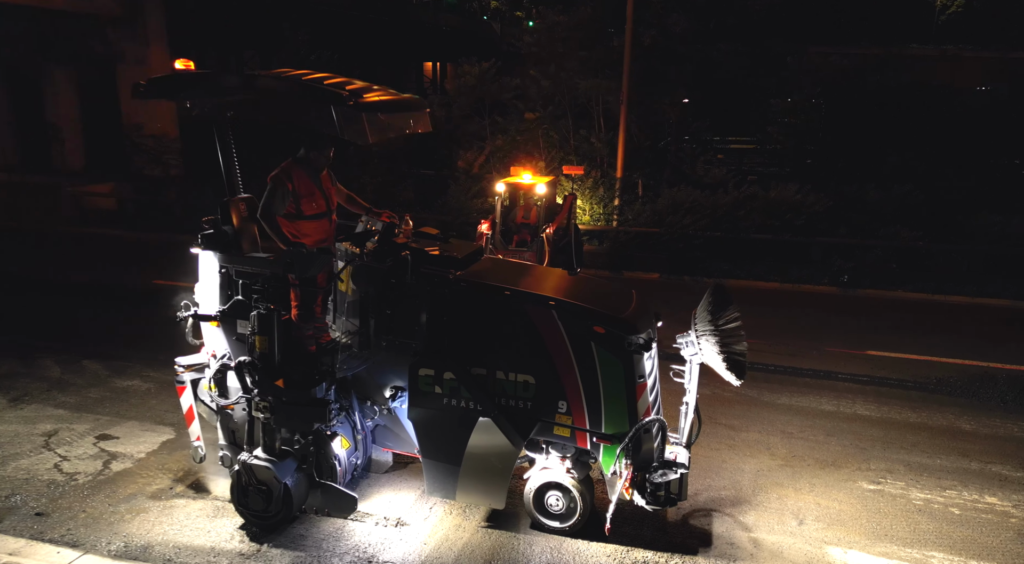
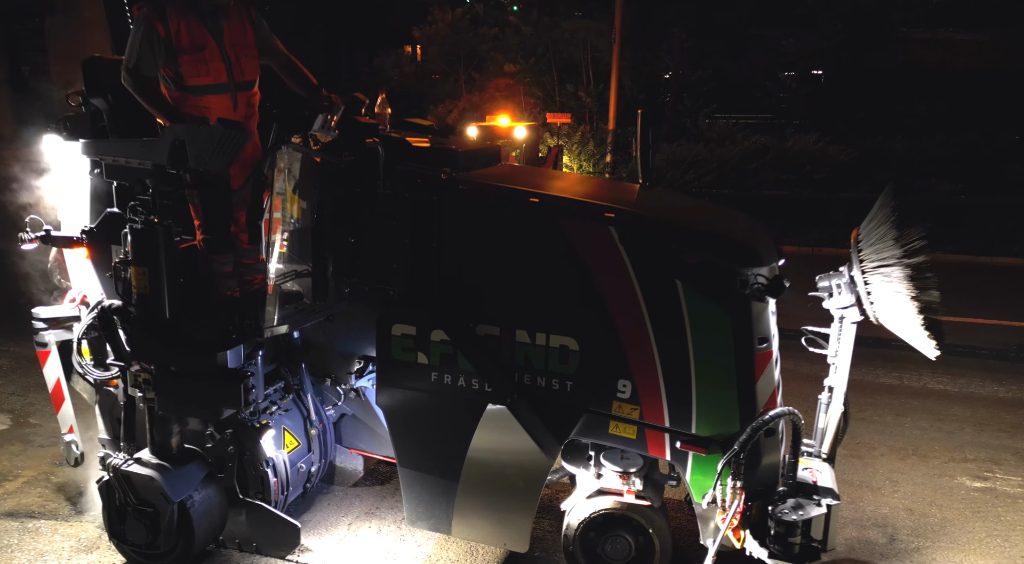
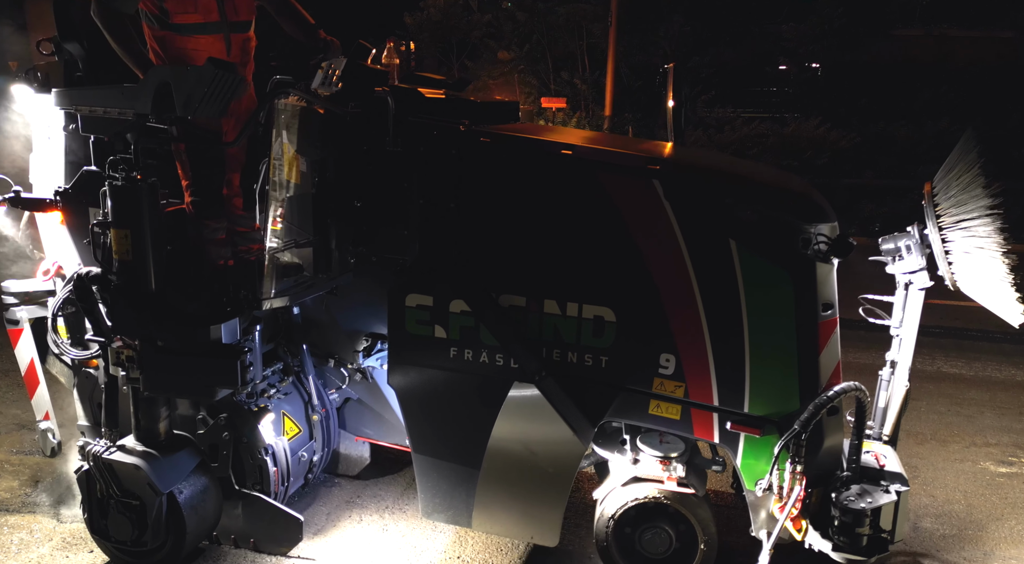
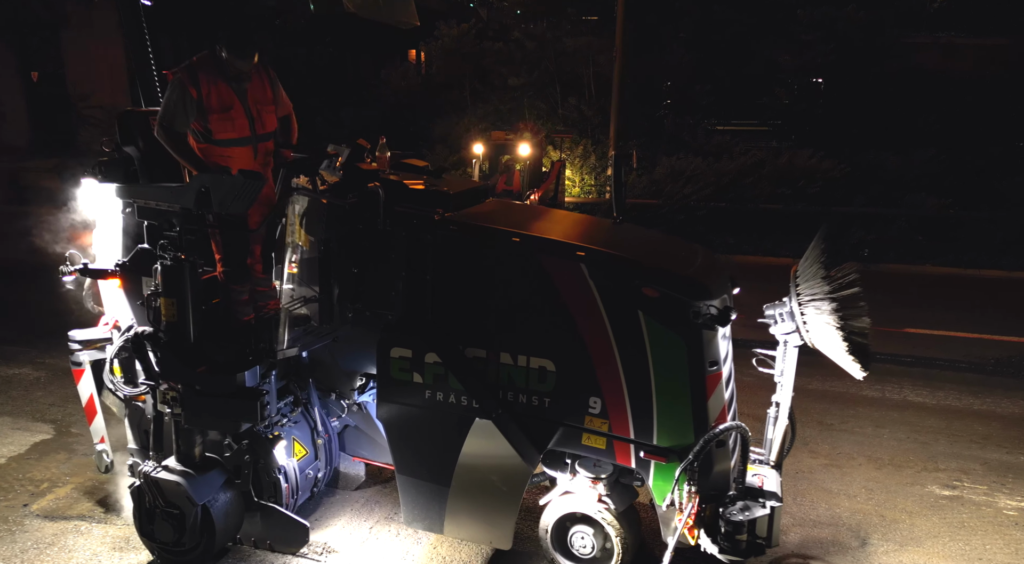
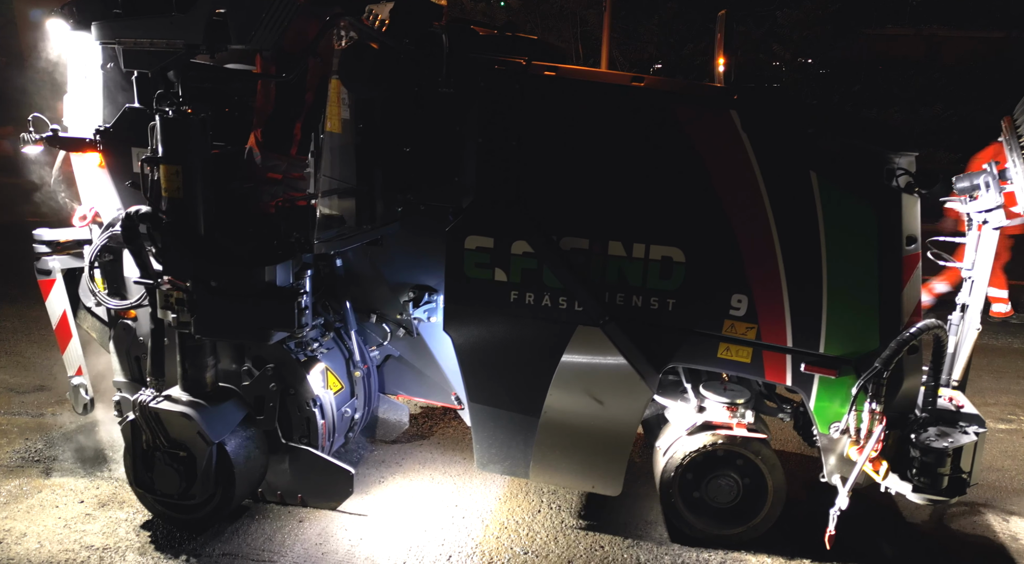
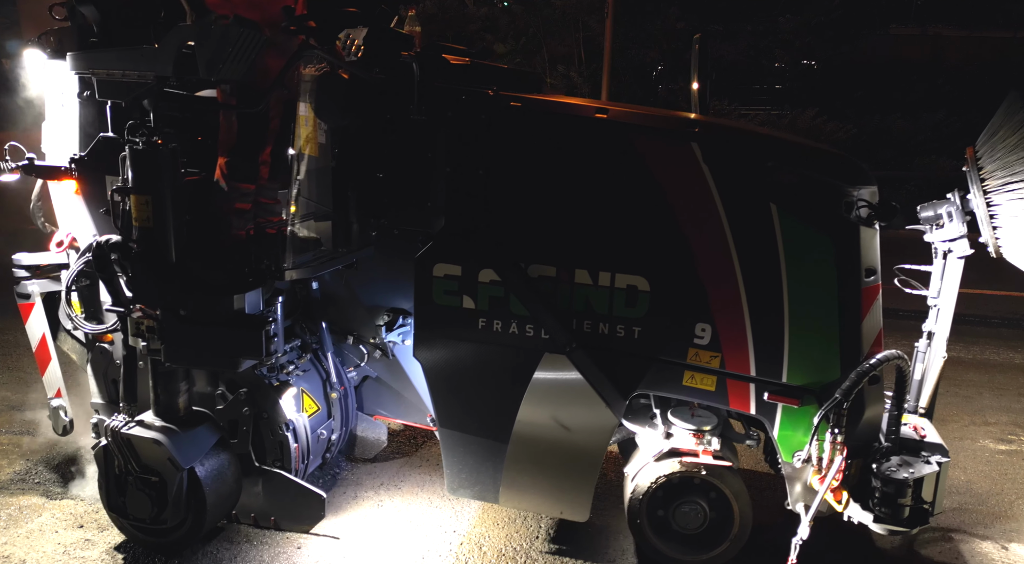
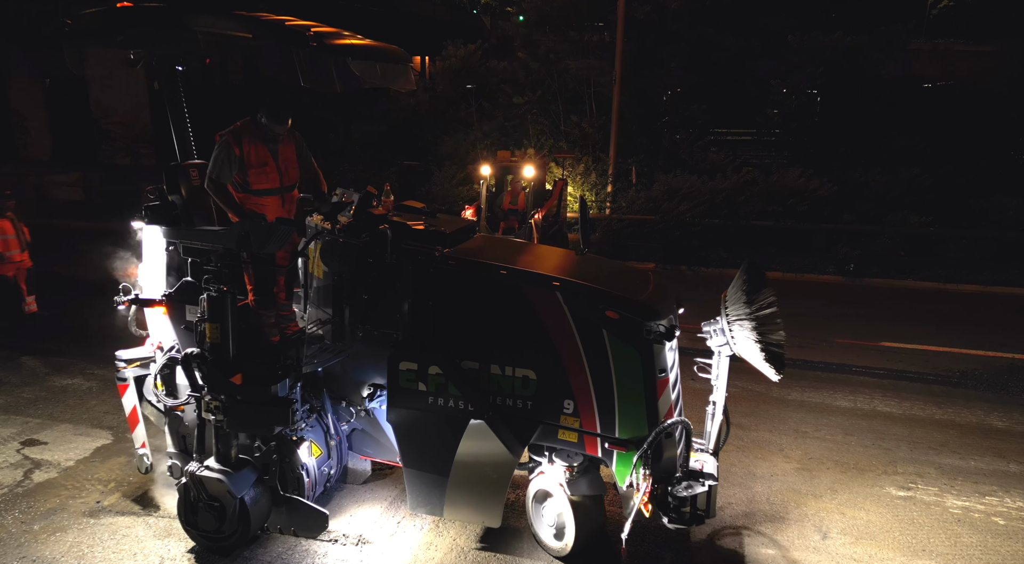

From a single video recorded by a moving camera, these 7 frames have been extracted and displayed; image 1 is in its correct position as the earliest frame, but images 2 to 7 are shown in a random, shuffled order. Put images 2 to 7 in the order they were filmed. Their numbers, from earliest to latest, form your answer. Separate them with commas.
7, 4, 2, 3, 6, 5
